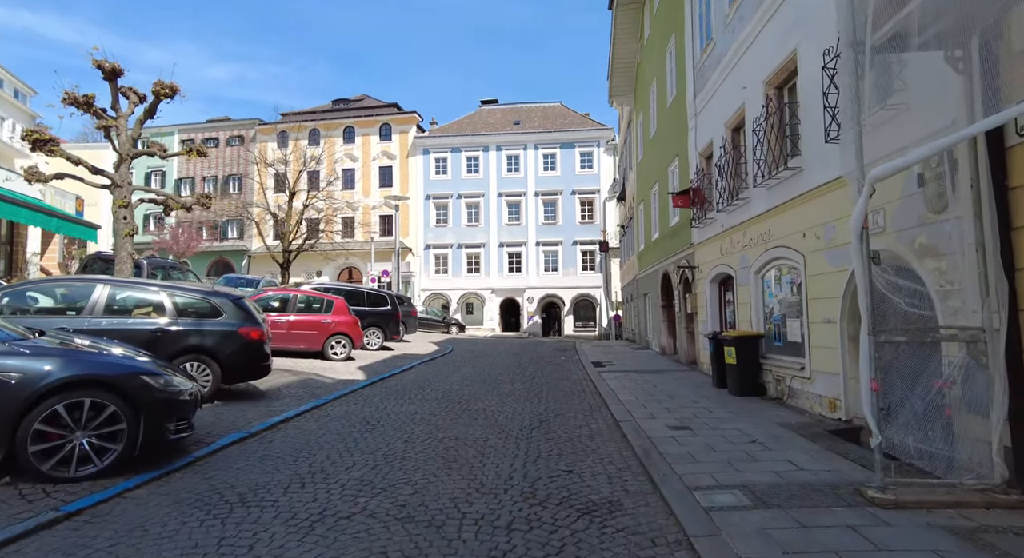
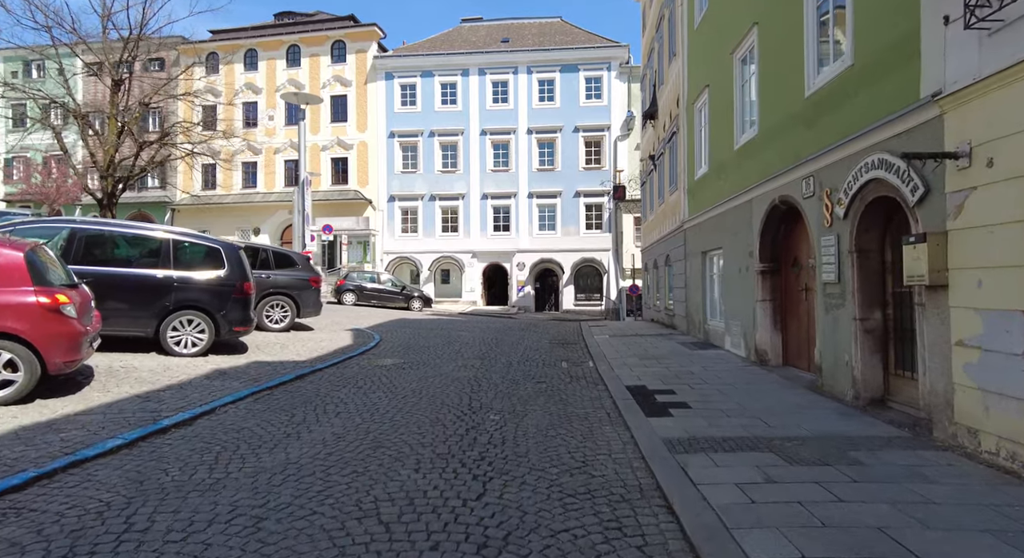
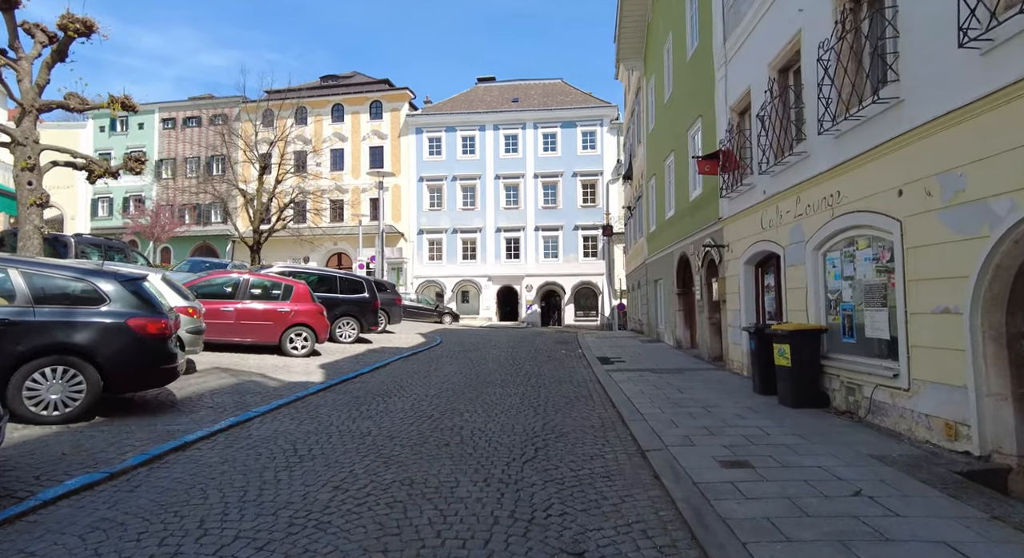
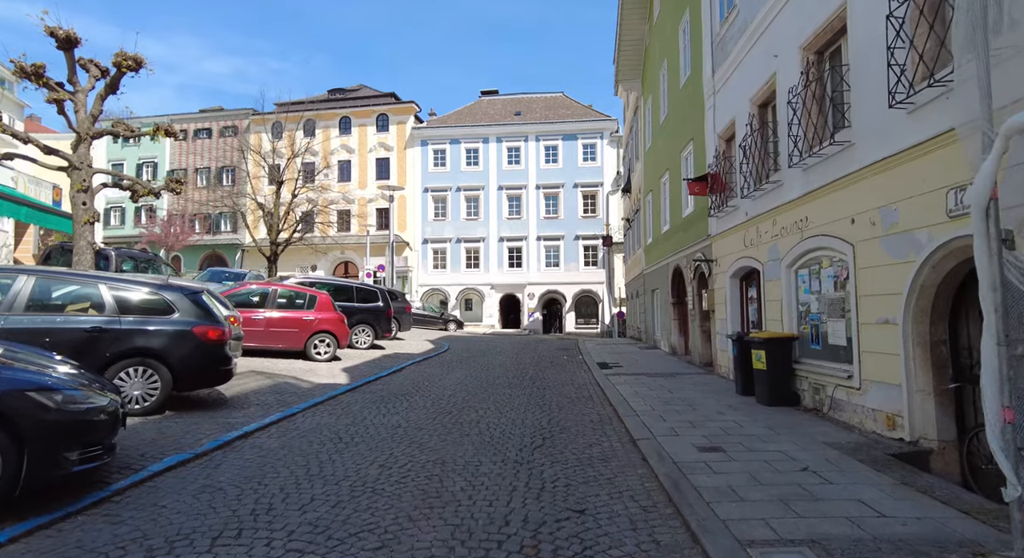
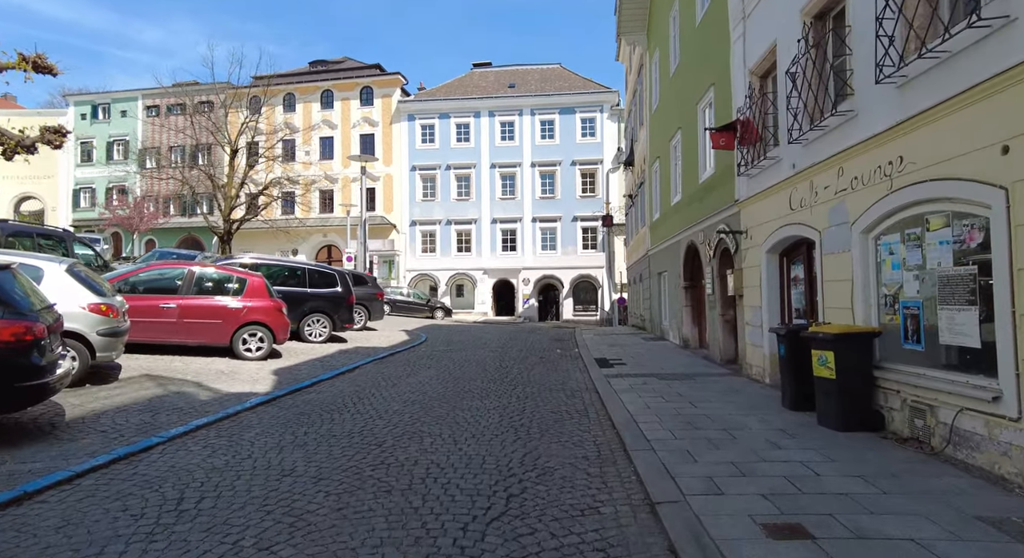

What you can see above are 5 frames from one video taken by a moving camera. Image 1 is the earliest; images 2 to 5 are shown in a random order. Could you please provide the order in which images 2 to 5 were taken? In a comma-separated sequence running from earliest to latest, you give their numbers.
4, 3, 5, 2
